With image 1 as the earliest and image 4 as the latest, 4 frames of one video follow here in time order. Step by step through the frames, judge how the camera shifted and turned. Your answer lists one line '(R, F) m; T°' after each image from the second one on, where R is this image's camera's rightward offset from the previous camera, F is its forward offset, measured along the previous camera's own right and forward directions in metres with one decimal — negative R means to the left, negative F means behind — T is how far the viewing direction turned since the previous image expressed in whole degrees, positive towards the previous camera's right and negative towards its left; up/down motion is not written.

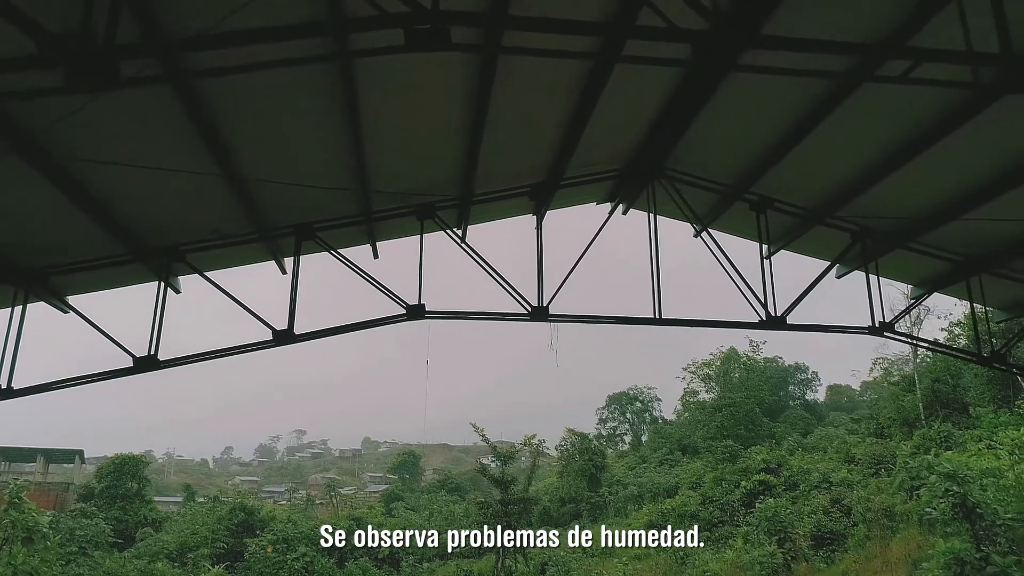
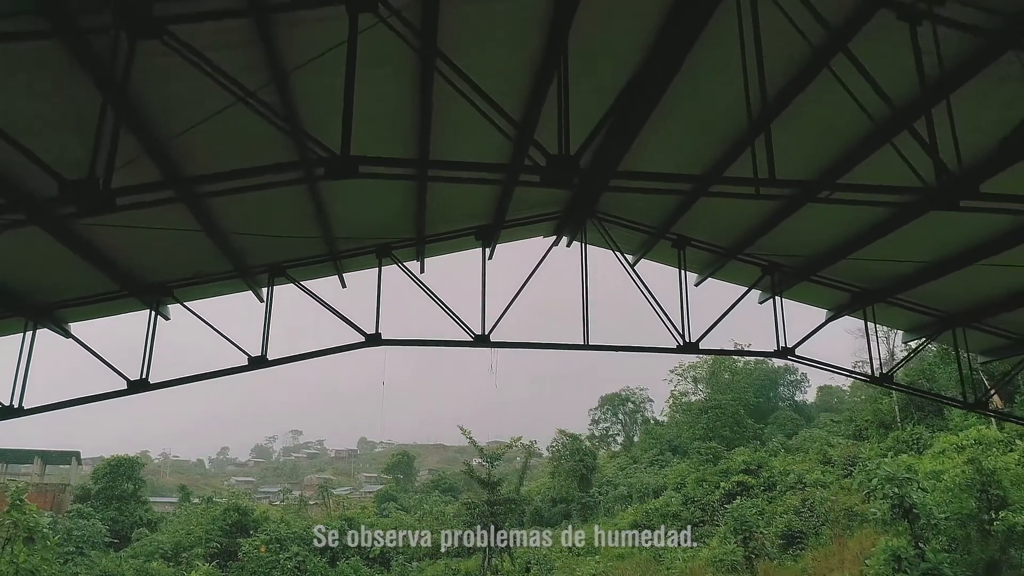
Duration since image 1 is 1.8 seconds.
(+0.7, -1.3) m; 0°
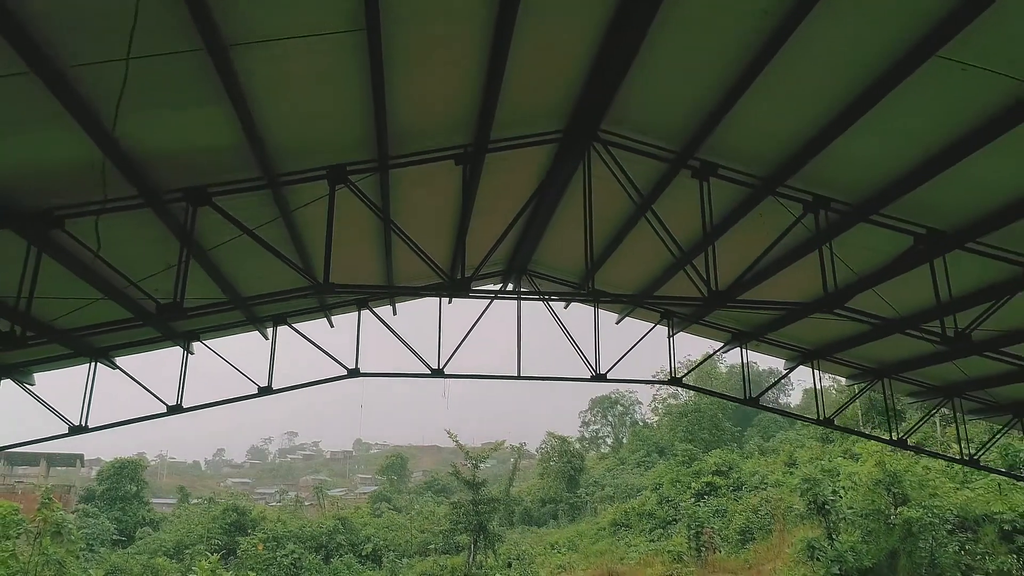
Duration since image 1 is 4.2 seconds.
(+0.8, -2.9) m; 0°
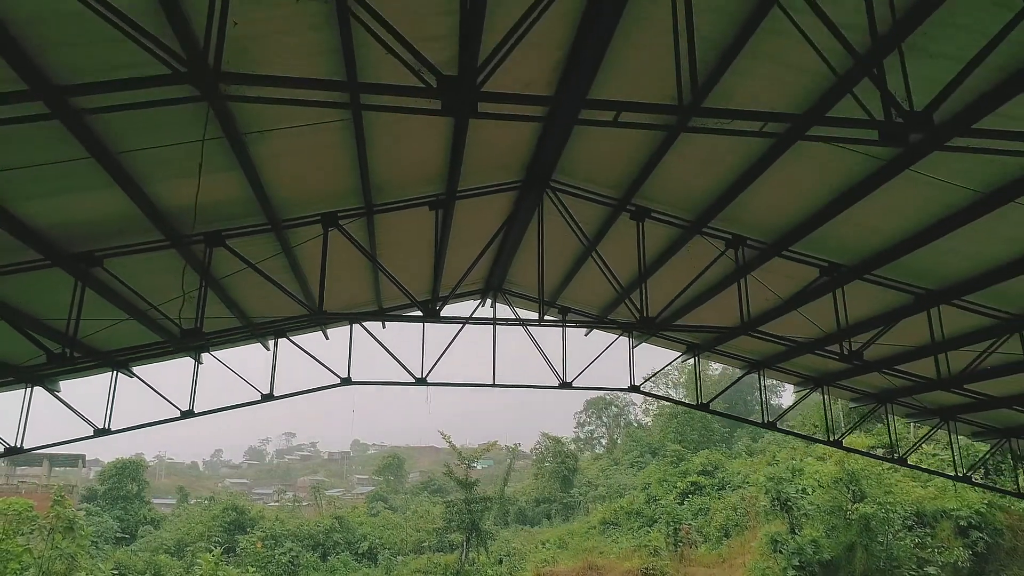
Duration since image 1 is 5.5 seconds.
(+0.4, -1.6) m; 0°
